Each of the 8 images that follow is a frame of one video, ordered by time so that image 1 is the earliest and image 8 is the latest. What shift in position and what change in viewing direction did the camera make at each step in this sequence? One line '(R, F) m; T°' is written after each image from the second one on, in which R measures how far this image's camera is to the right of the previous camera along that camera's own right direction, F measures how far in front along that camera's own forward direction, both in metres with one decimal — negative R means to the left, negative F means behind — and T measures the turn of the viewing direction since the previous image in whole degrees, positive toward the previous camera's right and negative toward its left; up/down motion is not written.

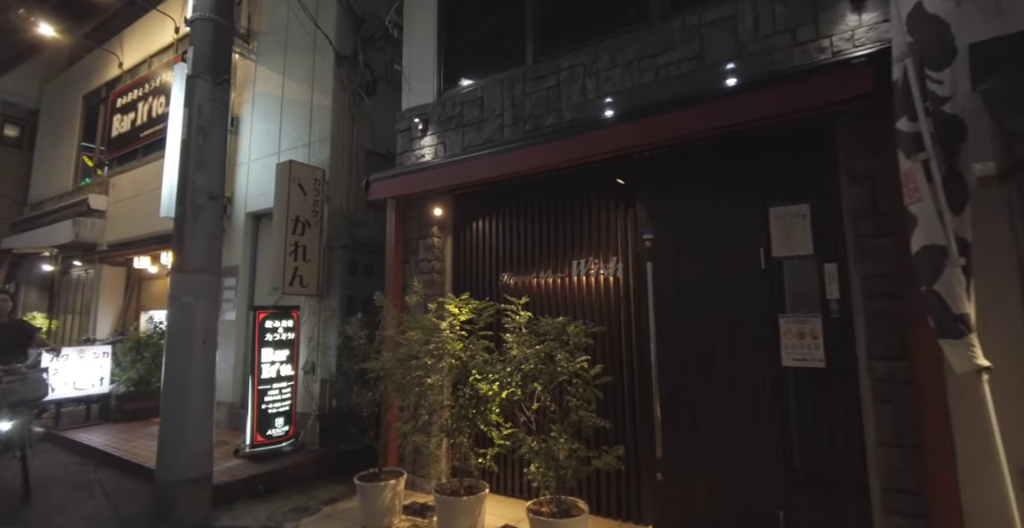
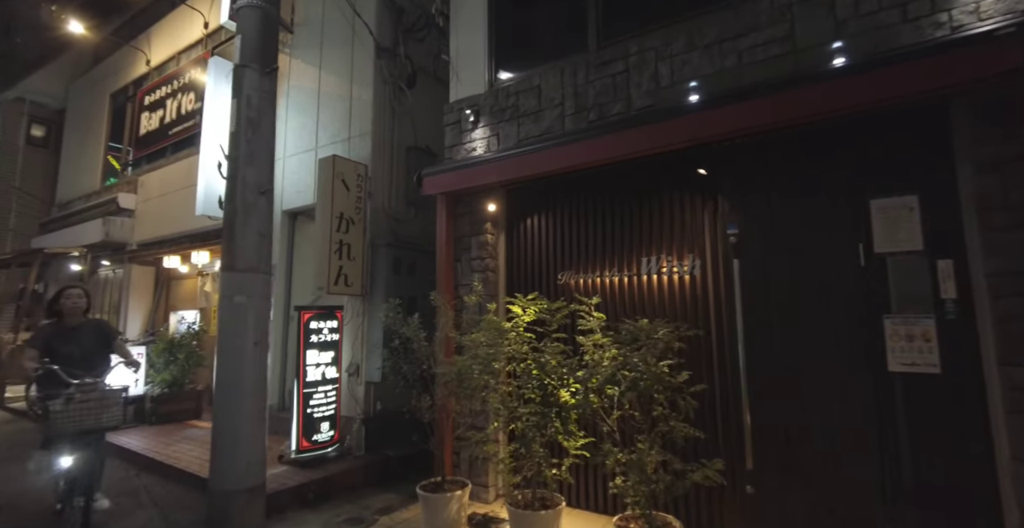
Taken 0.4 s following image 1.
(-0.6, +0.3) m; -1°
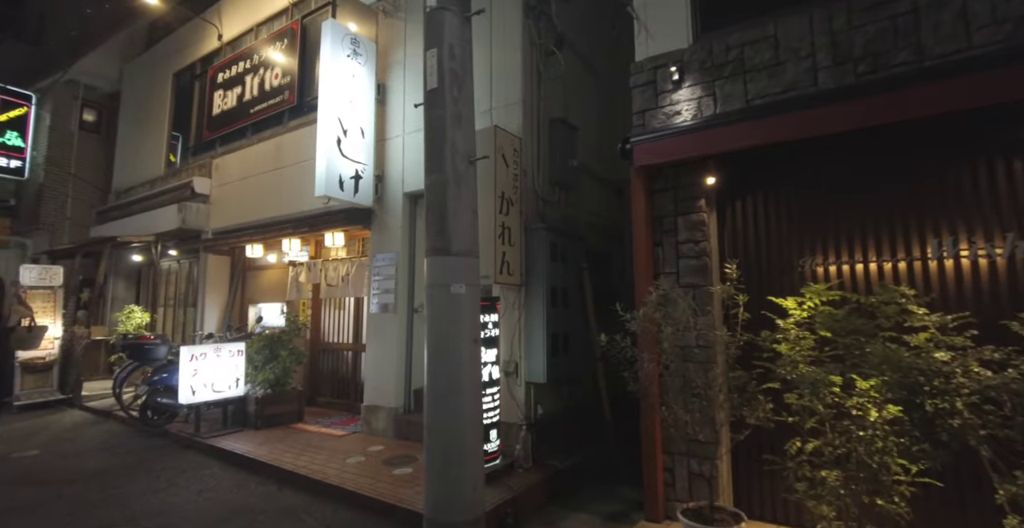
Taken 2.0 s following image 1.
(-2.2, +0.8) m; -1°
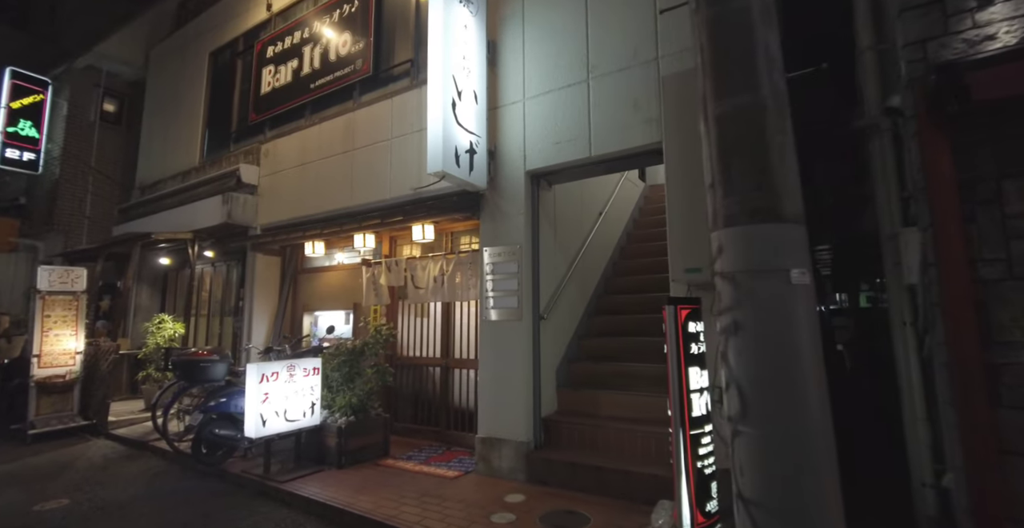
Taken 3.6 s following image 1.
(-1.9, +1.5) m; 0°
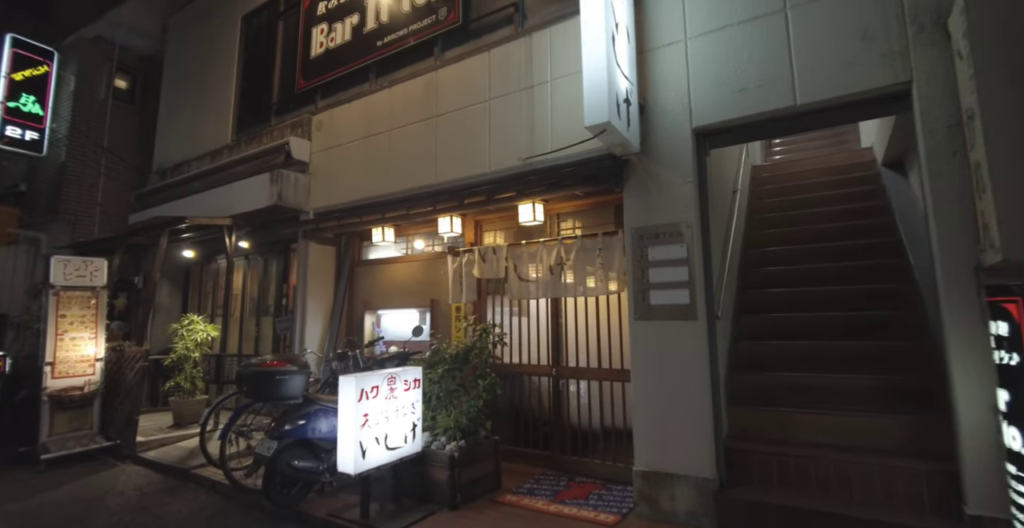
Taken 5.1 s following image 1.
(-1.7, +1.3) m; +1°
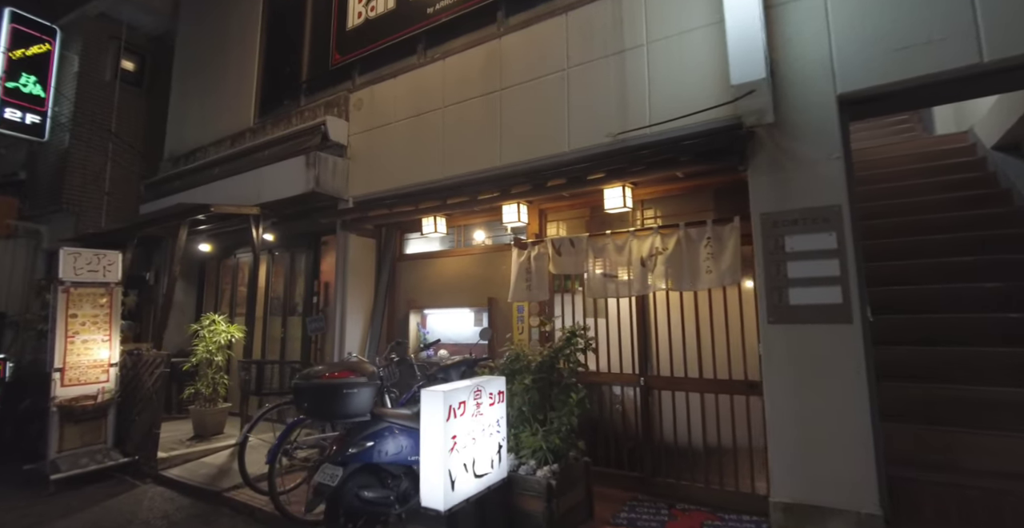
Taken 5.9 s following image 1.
(-1.0, +0.8) m; 0°
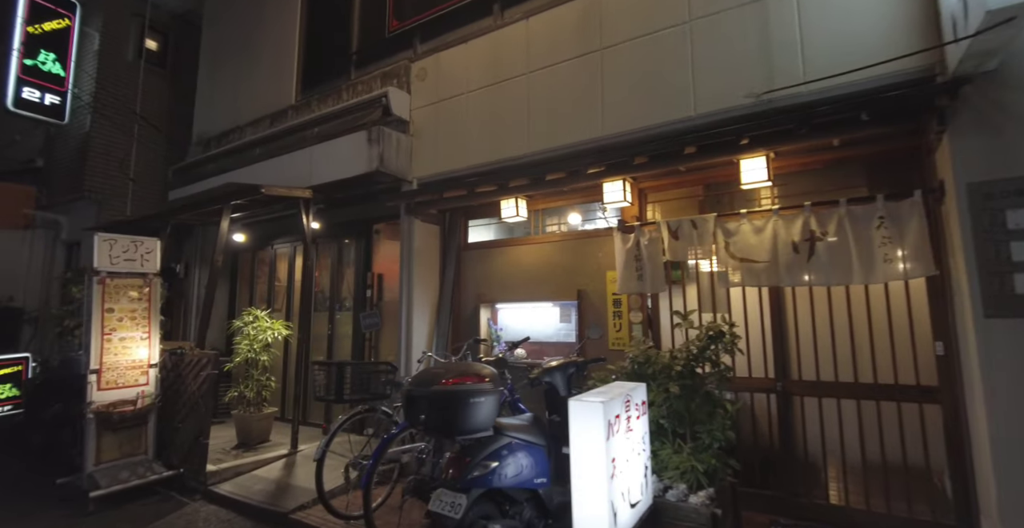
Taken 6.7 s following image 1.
(-1.1, +0.7) m; 0°
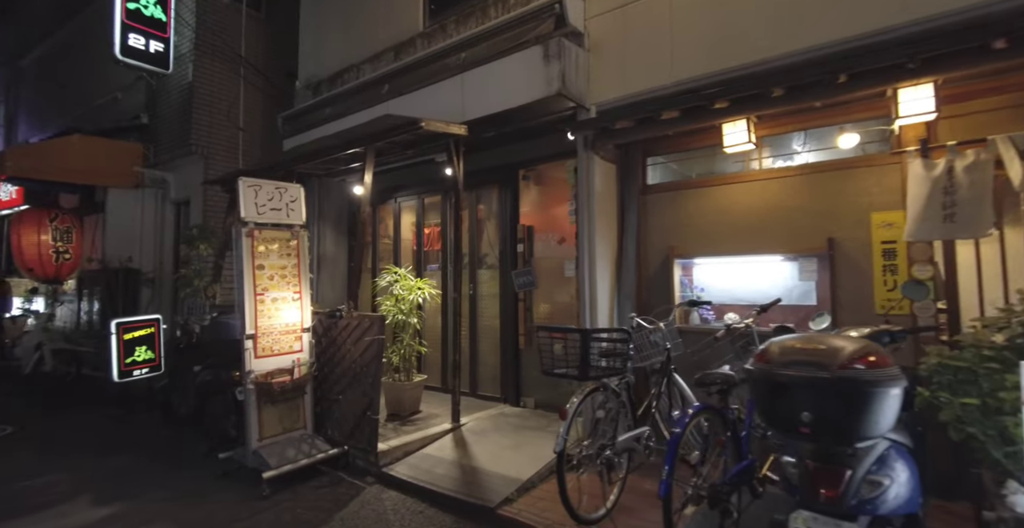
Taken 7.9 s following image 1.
(-1.7, +1.0) m; -6°
